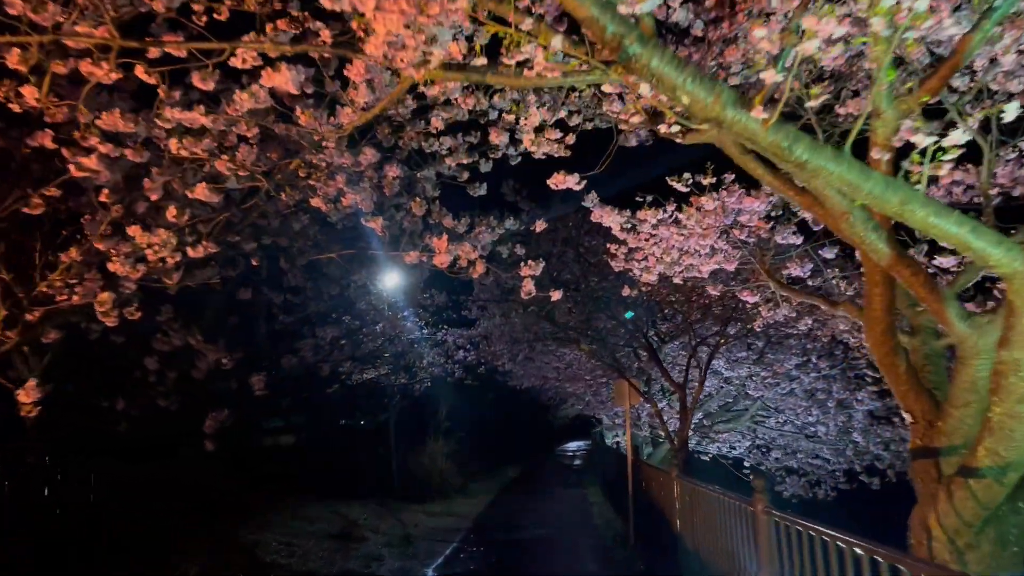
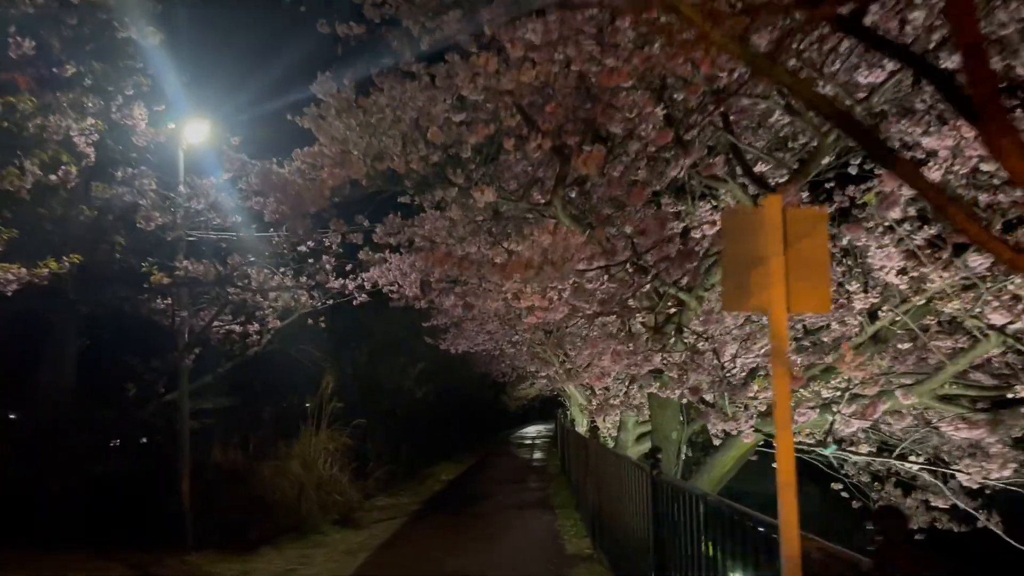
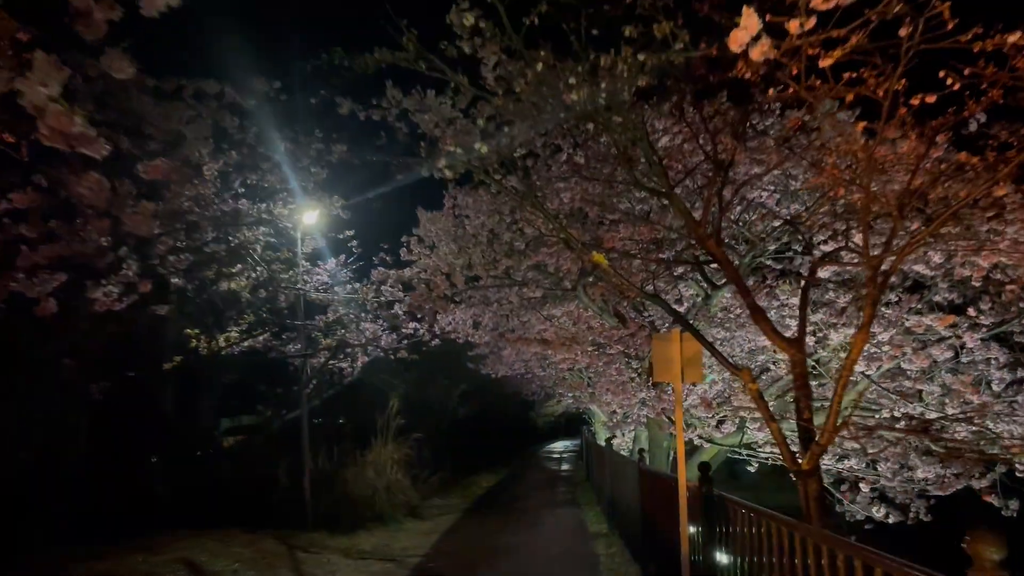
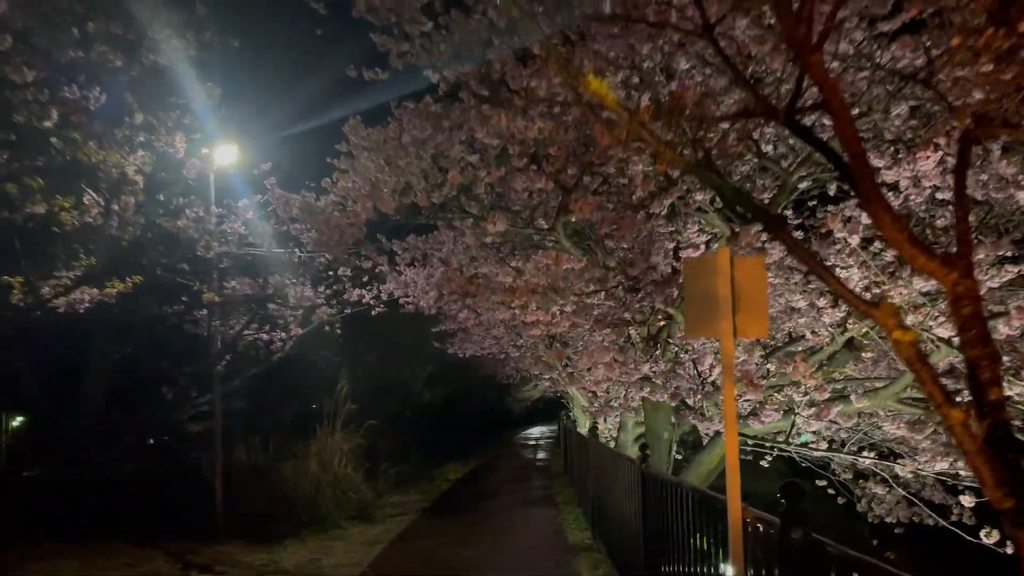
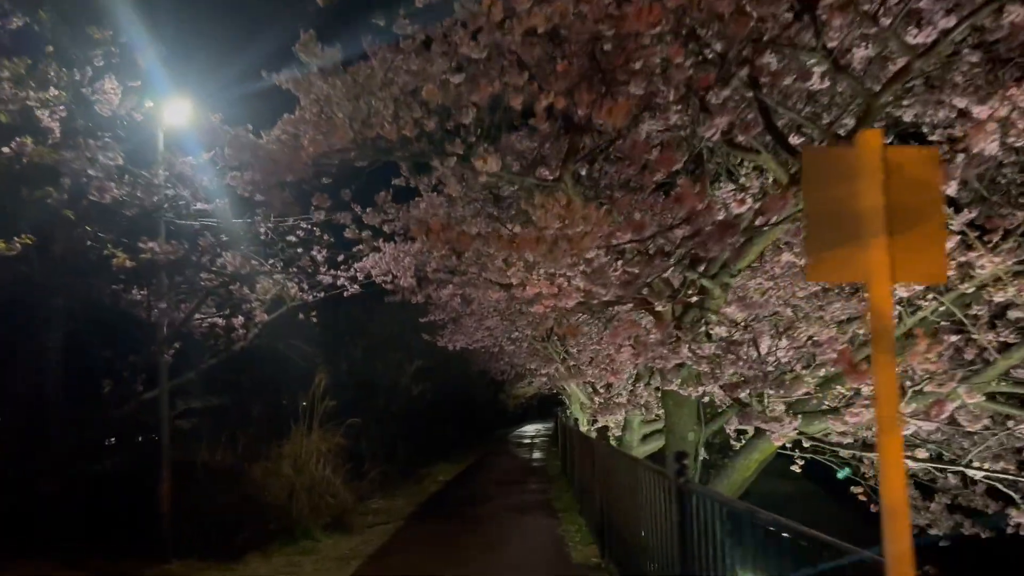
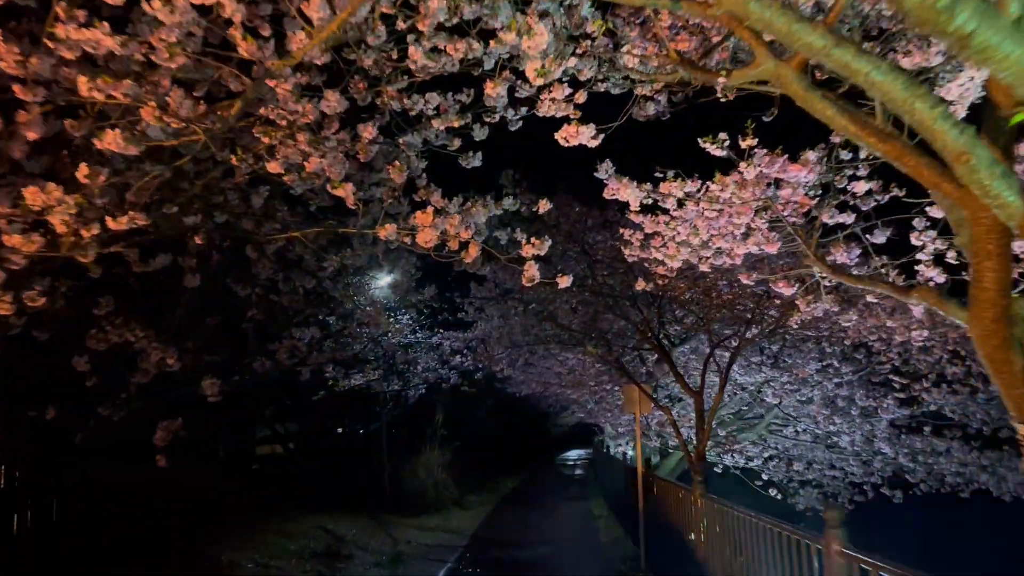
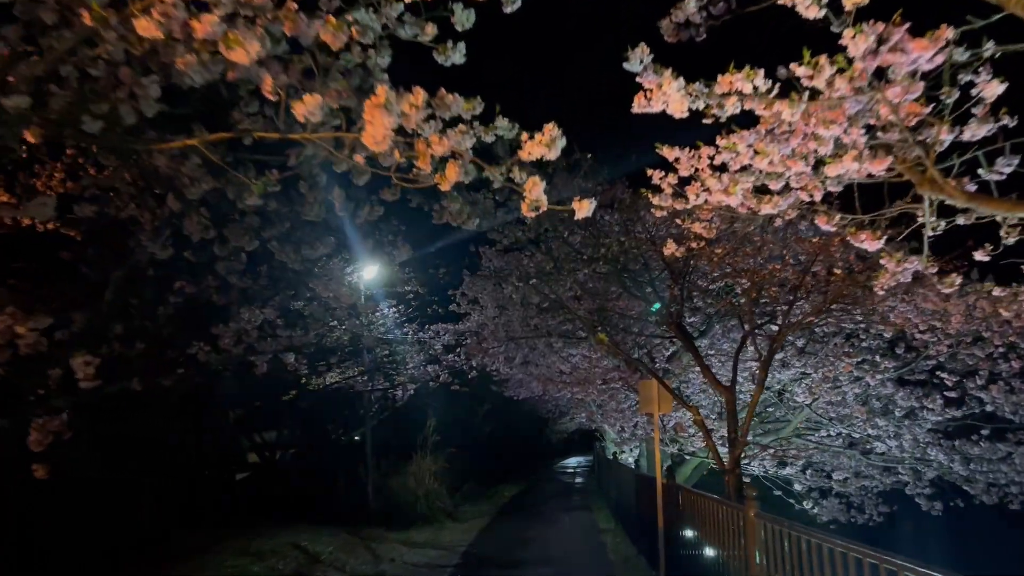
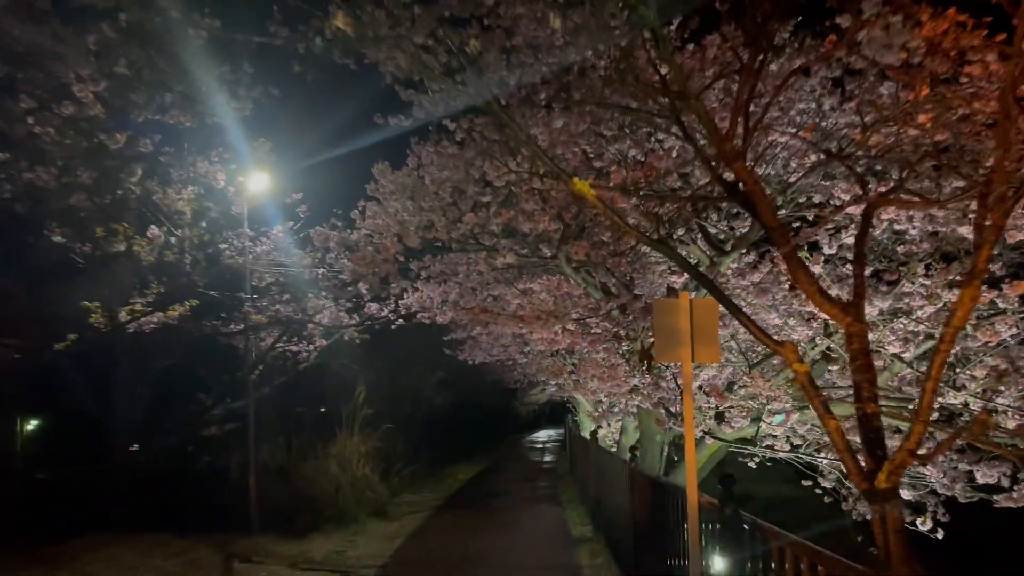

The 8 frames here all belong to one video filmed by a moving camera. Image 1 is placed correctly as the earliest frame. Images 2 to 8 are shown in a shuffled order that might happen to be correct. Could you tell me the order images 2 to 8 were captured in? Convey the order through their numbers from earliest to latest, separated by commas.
6, 7, 3, 8, 4, 2, 5
